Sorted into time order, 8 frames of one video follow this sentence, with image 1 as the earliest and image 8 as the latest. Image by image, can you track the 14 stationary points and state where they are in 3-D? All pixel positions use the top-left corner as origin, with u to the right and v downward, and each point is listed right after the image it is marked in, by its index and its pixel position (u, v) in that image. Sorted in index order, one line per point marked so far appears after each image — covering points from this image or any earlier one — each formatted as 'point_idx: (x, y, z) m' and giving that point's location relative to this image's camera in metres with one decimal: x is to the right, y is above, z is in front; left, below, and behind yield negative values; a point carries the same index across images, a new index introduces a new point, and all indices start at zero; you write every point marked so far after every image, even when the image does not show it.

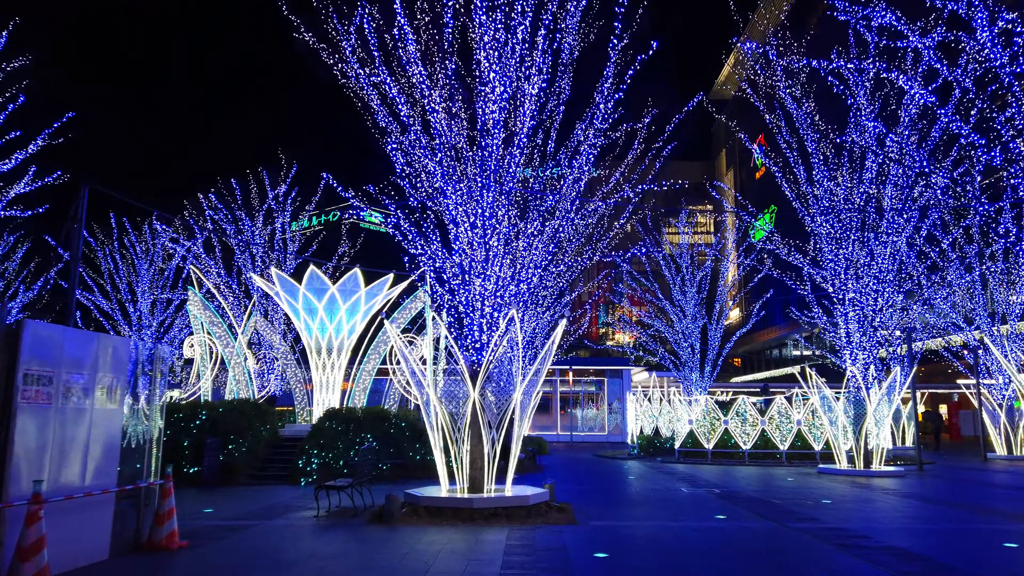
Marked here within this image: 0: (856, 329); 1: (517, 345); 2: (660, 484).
0: (+8.8, -1.0, +19.4) m
1: (+0.1, -0.8, +10.4) m
2: (+3.0, -4.0, +15.6) m
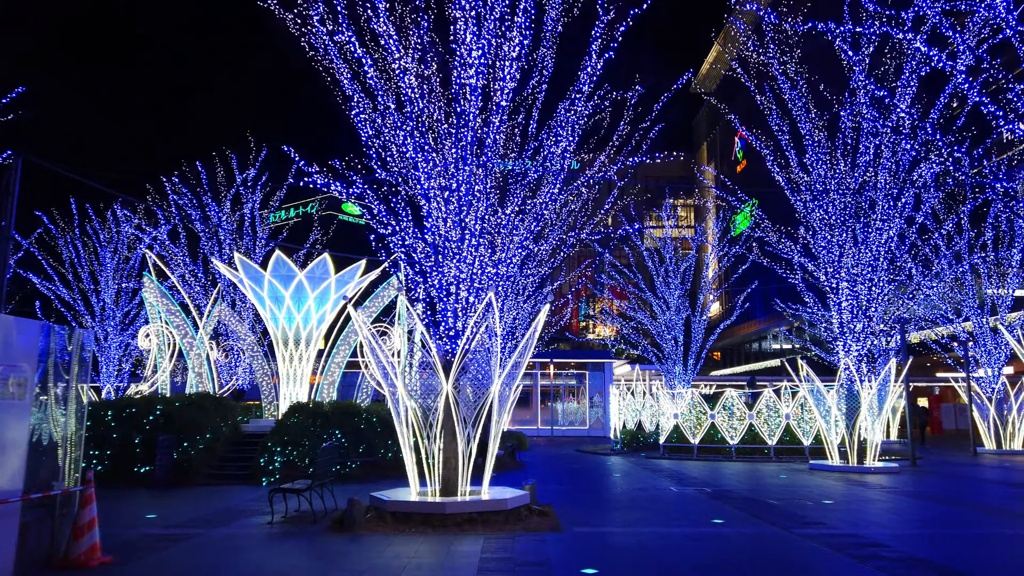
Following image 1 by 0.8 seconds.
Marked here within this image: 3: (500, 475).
0: (+8.2, -0.8, +18.6) m
1: (-0.2, -0.6, +9.4) m
2: (+2.6, -3.8, +14.7) m
3: (-0.2, -3.8, +15.2) m
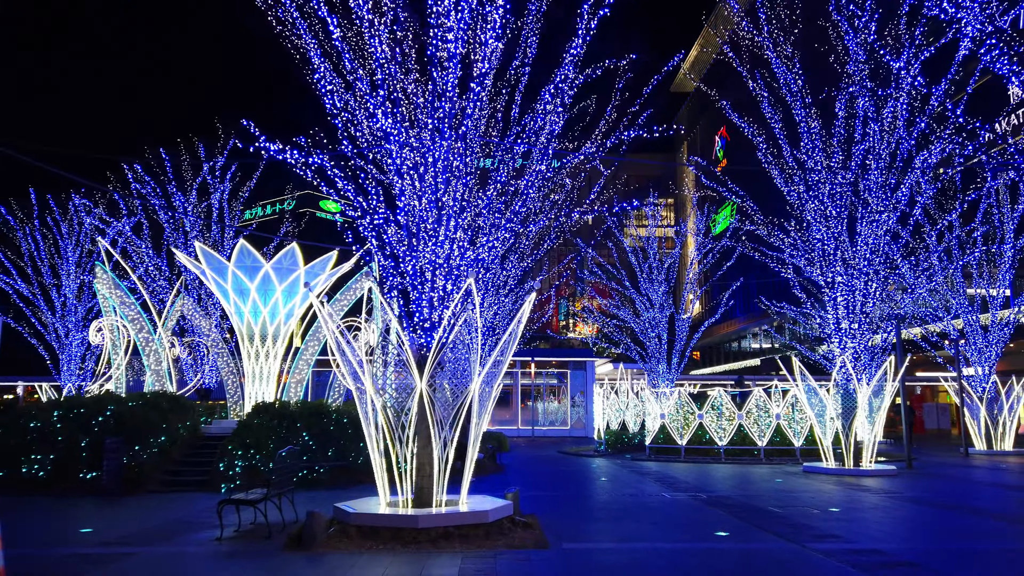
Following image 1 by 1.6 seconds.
0: (+7.8, -0.6, +17.8) m
1: (-0.4, -0.4, +8.5) m
2: (+2.3, -3.6, +13.8) m
3: (-0.6, -3.6, +14.2) m
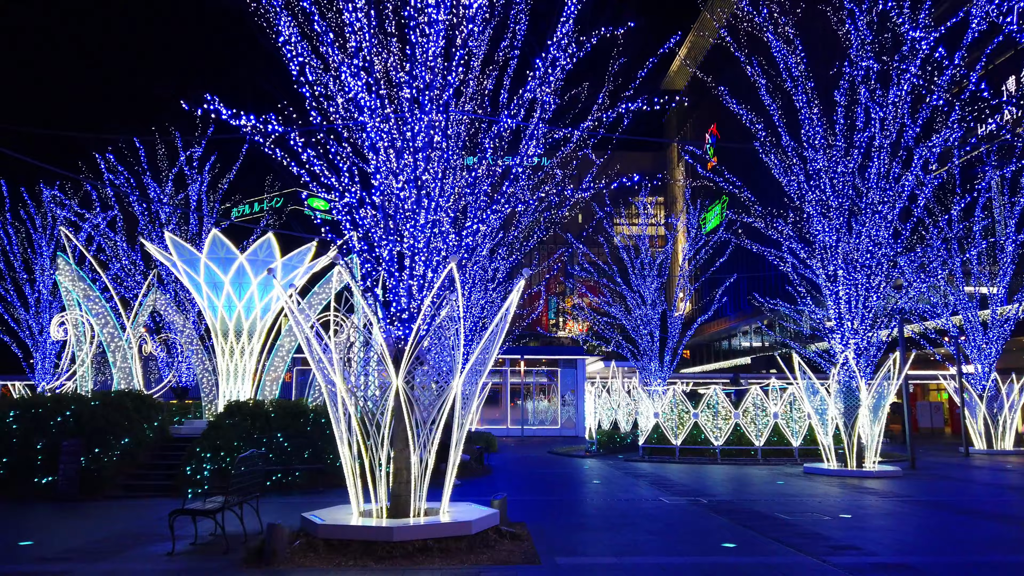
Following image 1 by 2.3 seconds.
0: (+7.5, -0.5, +17.2) m
1: (-0.5, -0.3, +7.7) m
2: (+2.0, -3.5, +13.0) m
3: (-0.8, -3.5, +13.4) m
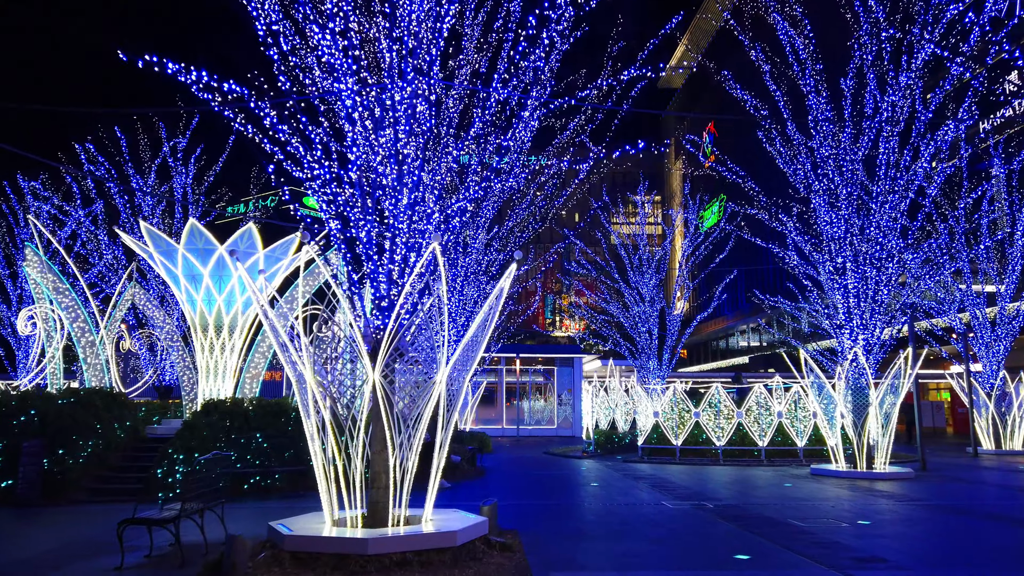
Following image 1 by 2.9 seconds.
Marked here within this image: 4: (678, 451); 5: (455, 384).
0: (+7.4, -0.4, +16.4) m
1: (-0.6, -0.1, +6.9) m
2: (+1.9, -3.4, +12.3) m
3: (-0.9, -3.3, +12.6) m
4: (+4.2, -4.2, +19.5) m
5: (-0.6, -0.9, +7.4) m
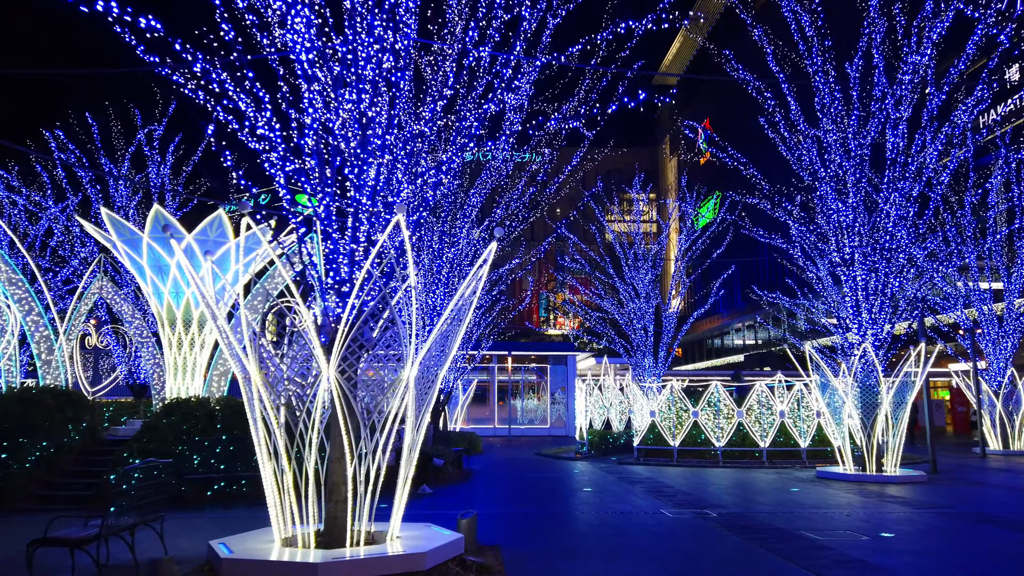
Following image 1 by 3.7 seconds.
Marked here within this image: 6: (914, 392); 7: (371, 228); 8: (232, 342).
0: (+7.2, -0.2, +15.6) m
1: (-0.8, 0.0, +6.0) m
2: (+1.7, -3.2, +11.4) m
3: (-1.1, -3.2, +11.7) m
4: (+4.0, -4.0, +18.6) m
5: (-0.7, -0.8, +6.5) m
6: (+7.9, -2.1, +15.0) m
7: (-1.2, +0.5, +6.6) m
8: (-2.2, -0.4, +6.2) m
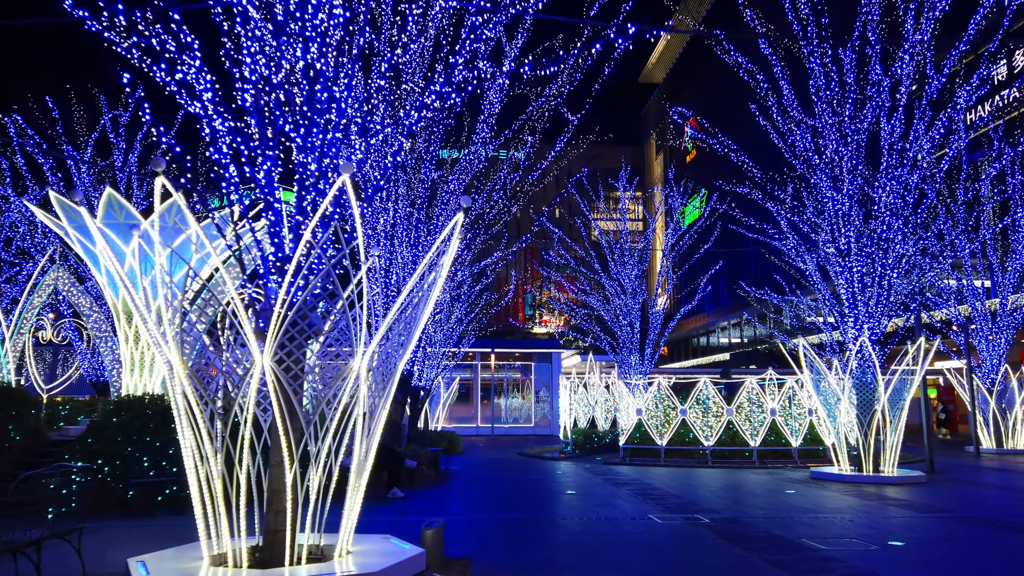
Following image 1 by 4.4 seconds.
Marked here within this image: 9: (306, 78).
0: (+6.8, -0.1, +14.9) m
1: (-1.0, +0.2, +5.2) m
2: (+1.4, -3.1, +10.6) m
3: (-1.5, -3.0, +10.9) m
4: (+3.5, -3.9, +17.9) m
5: (-0.9, -0.6, +5.7) m
6: (+7.5, -1.9, +14.3) m
7: (-1.4, +0.6, +5.8) m
8: (-2.4, -0.3, +5.3) m
9: (-1.6, +1.6, +6.0) m
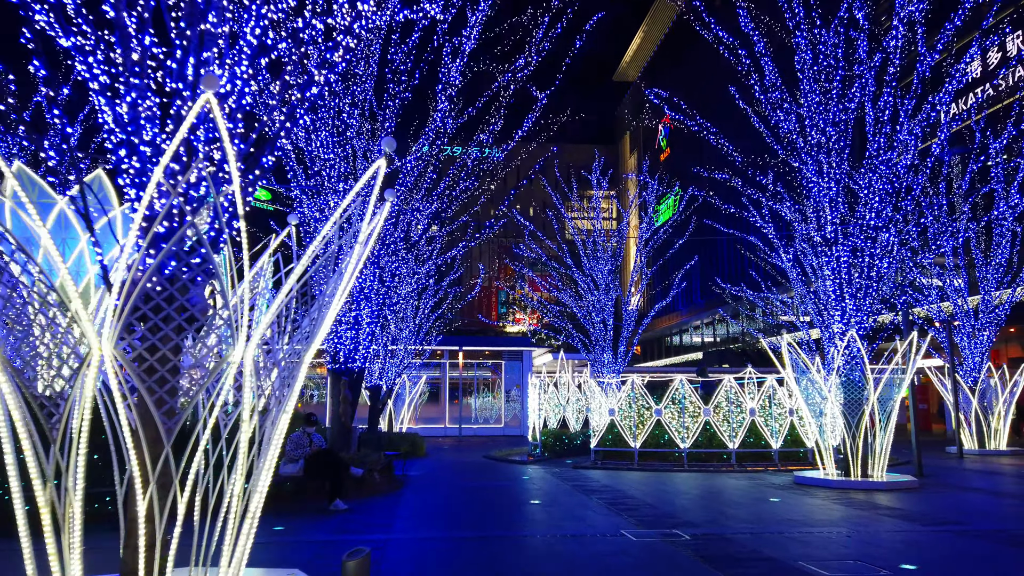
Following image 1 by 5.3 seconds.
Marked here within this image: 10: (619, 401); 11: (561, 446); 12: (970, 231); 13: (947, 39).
0: (+6.1, +0.1, +14.0) m
1: (-1.3, +0.3, +4.0) m
2: (+0.9, -2.9, +9.5) m
3: (-2.0, -2.8, +9.7) m
4: (+2.7, -3.7, +16.9) m
5: (-1.3, -0.5, +4.5) m
6: (+6.8, -1.8, +13.4) m
7: (-1.8, +0.8, +4.6) m
8: (-2.8, -0.1, +4.1) m
9: (-2.0, +1.8, +4.8) m
10: (+2.4, -2.6, +17.3) m
11: (+1.3, -4.1, +19.8) m
12: (+11.9, +1.5, +19.8) m
13: (+8.5, +4.8, +15.0) m
